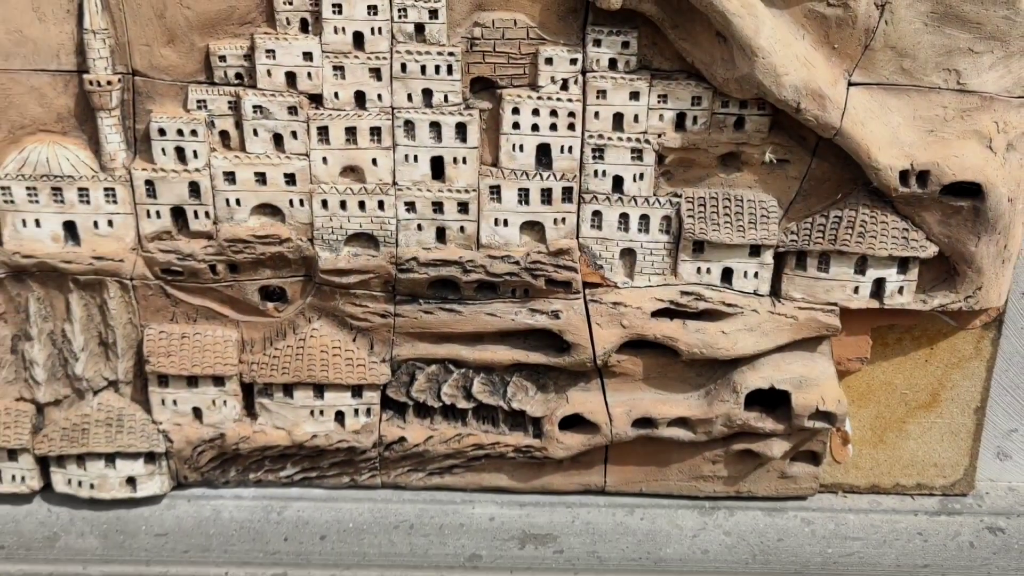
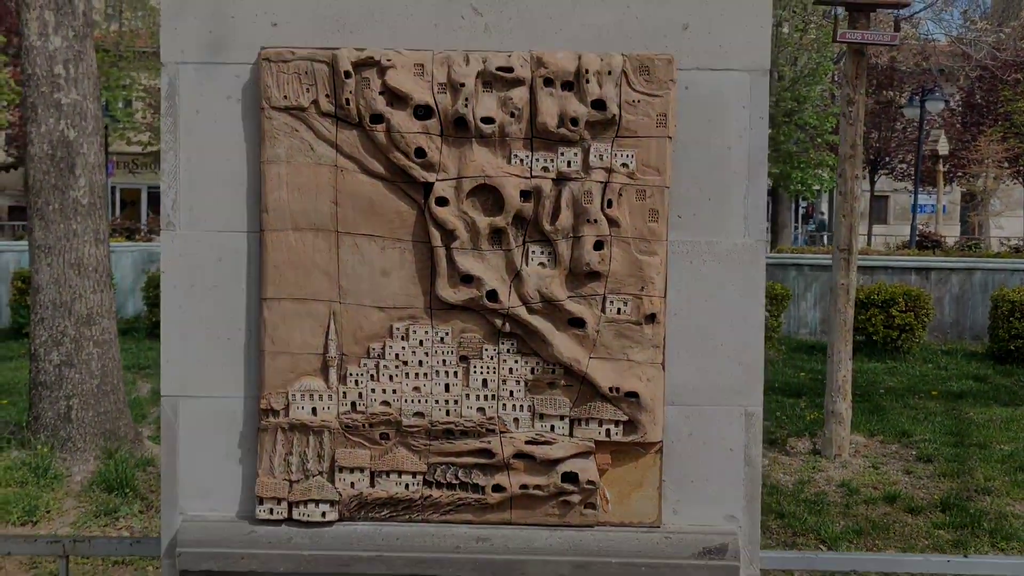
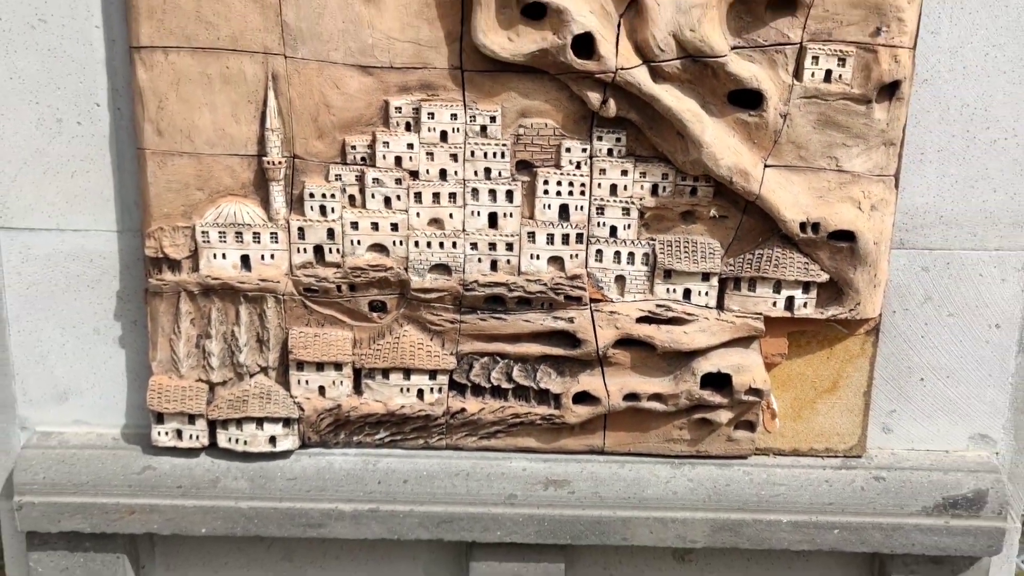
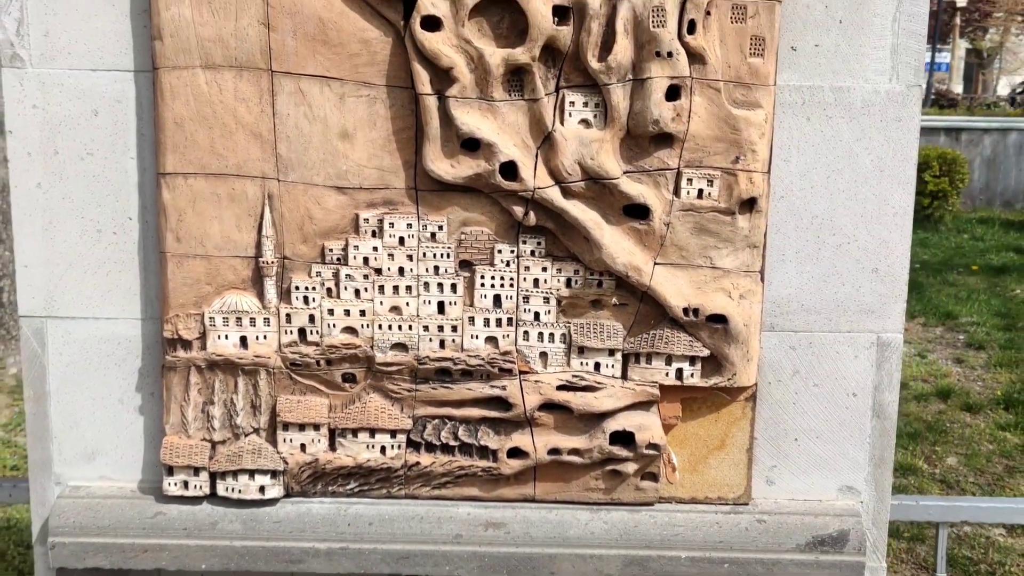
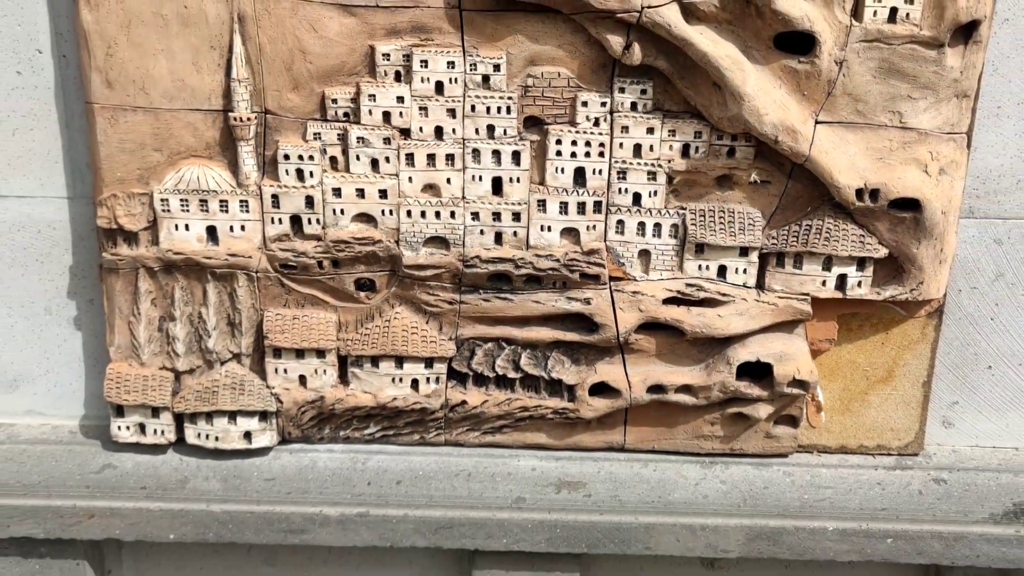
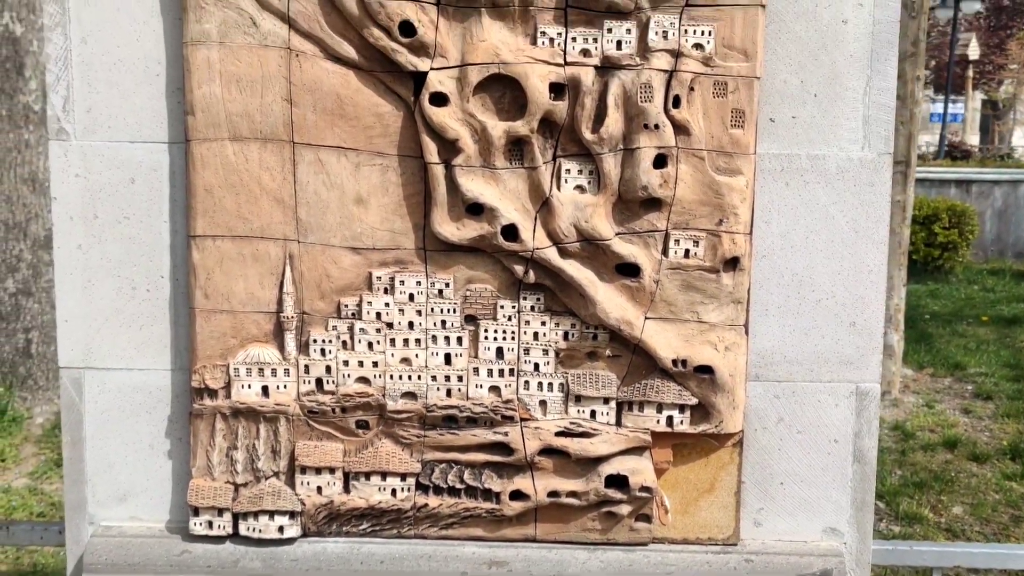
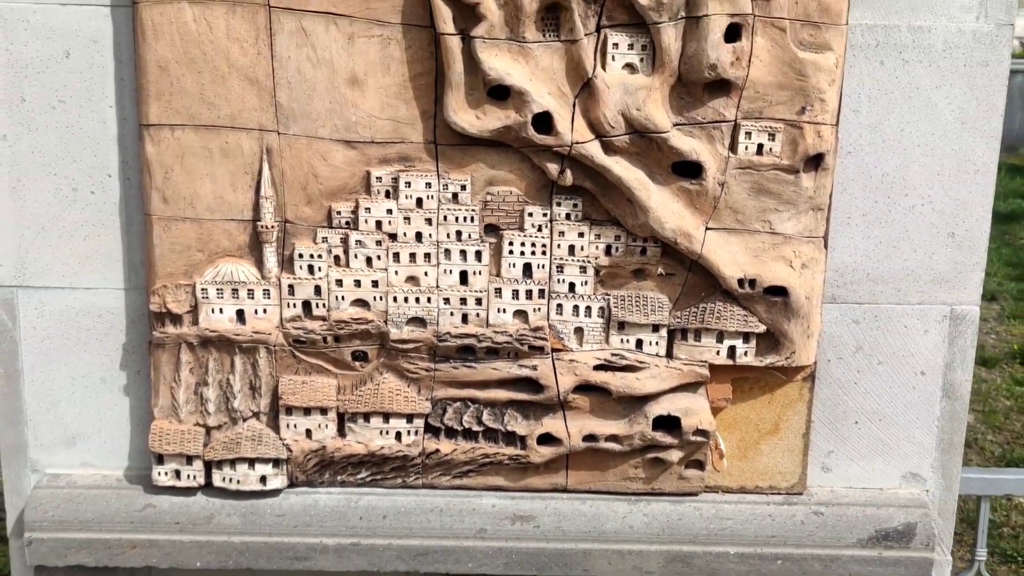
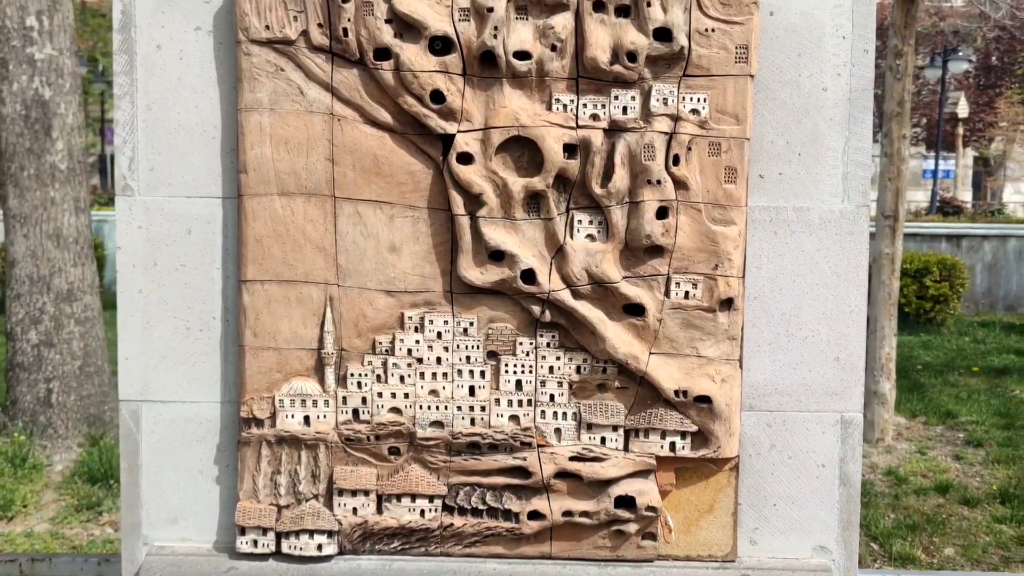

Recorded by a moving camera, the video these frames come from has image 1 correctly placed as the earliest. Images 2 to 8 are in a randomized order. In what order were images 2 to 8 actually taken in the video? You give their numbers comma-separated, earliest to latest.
5, 3, 7, 4, 6, 8, 2
